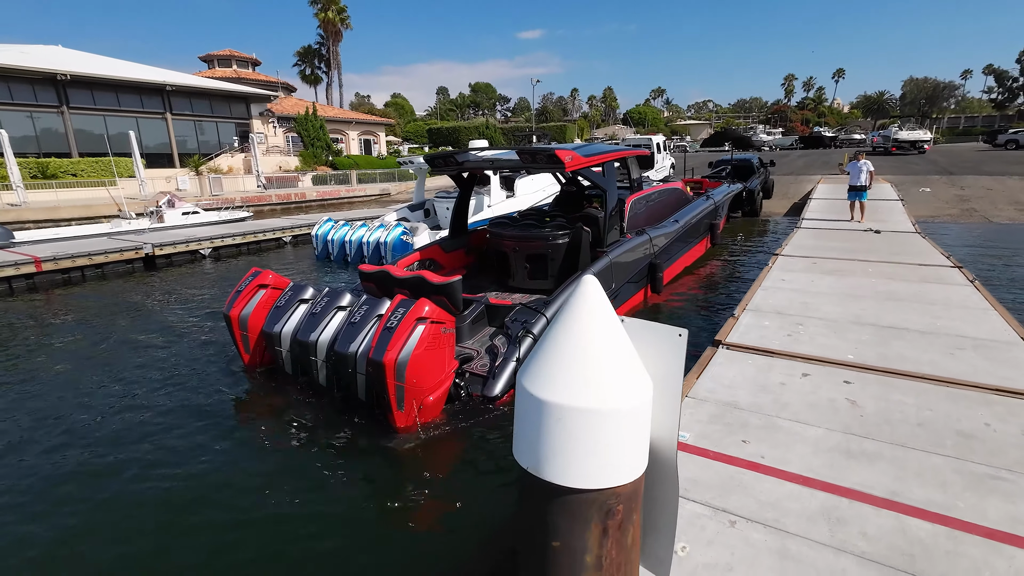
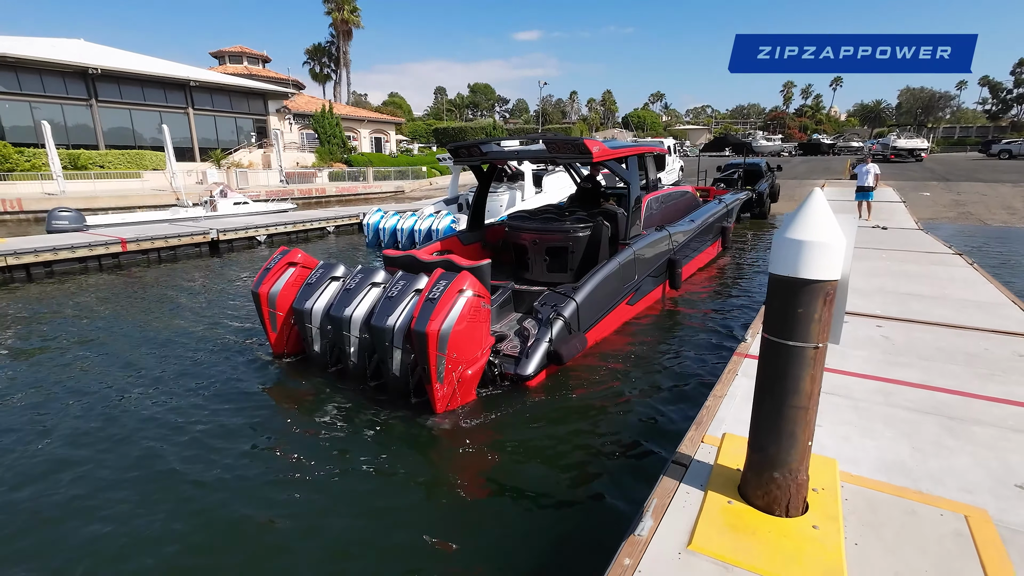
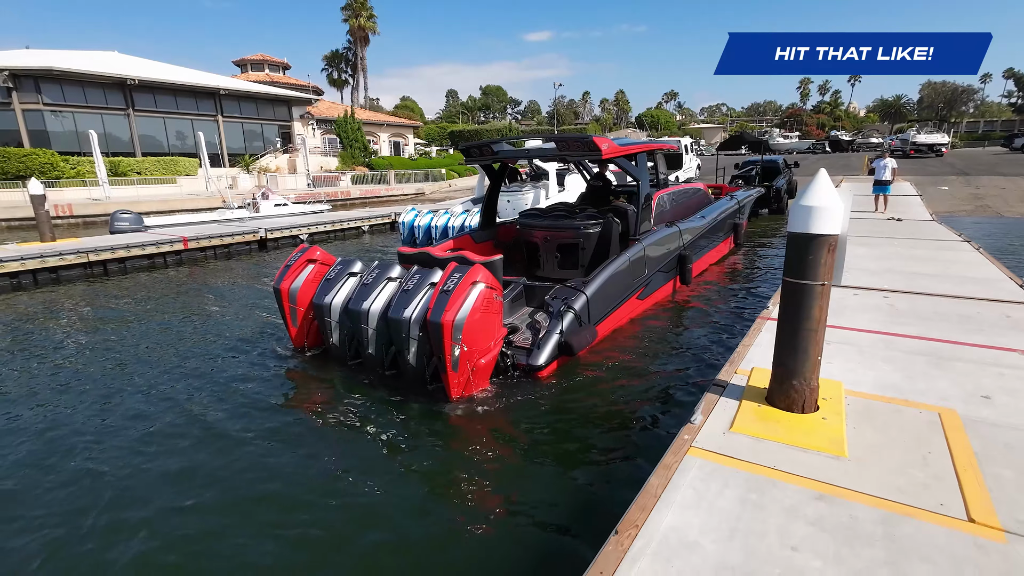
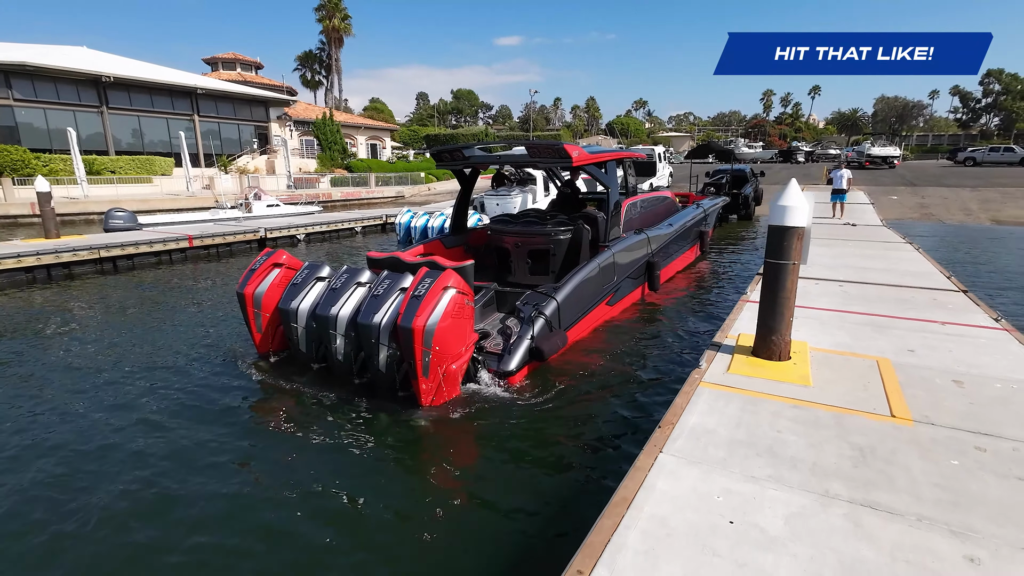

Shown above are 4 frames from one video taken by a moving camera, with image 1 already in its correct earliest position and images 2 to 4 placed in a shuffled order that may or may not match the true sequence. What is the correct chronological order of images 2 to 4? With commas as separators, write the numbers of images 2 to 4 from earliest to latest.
2, 3, 4
